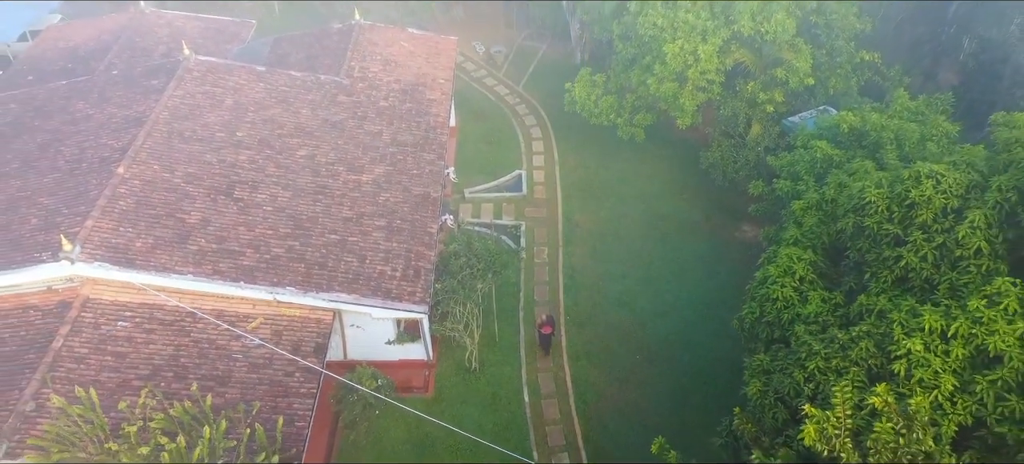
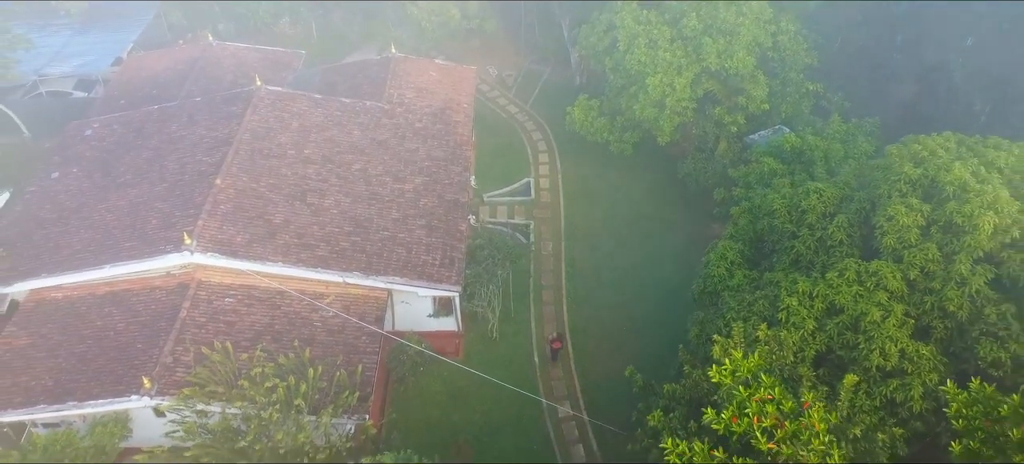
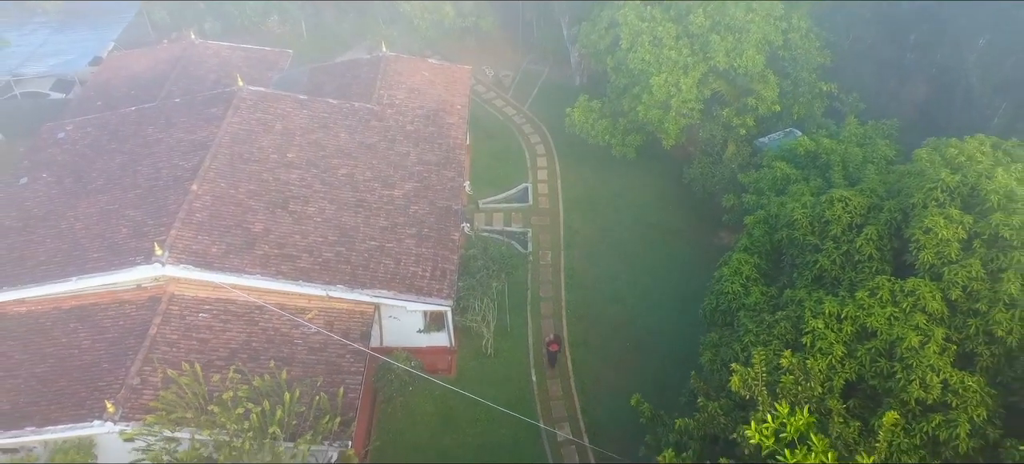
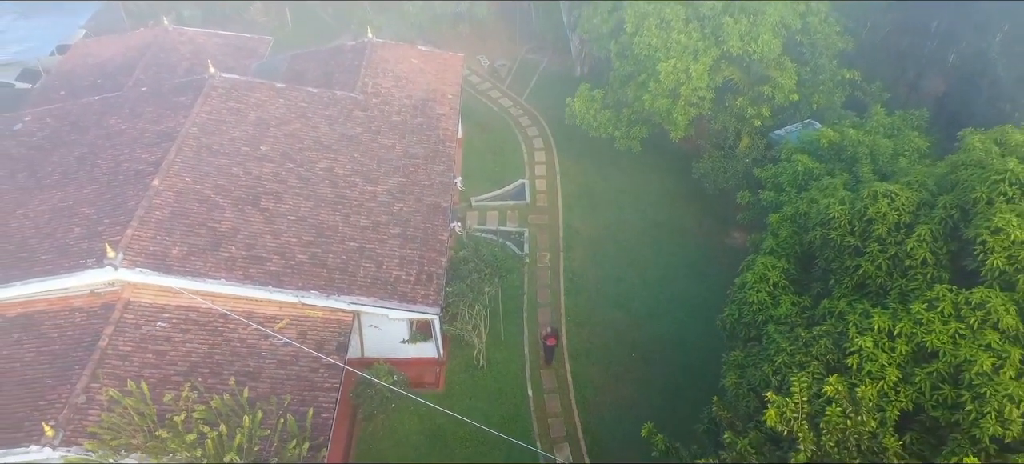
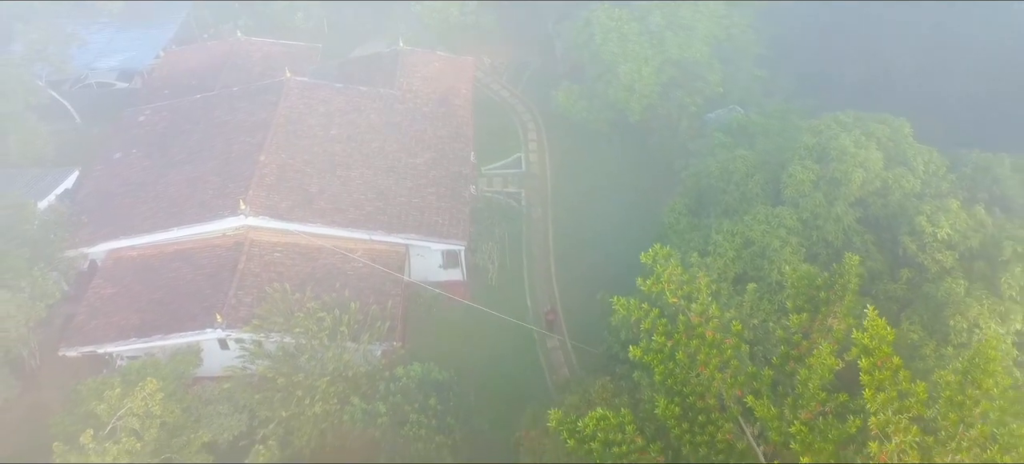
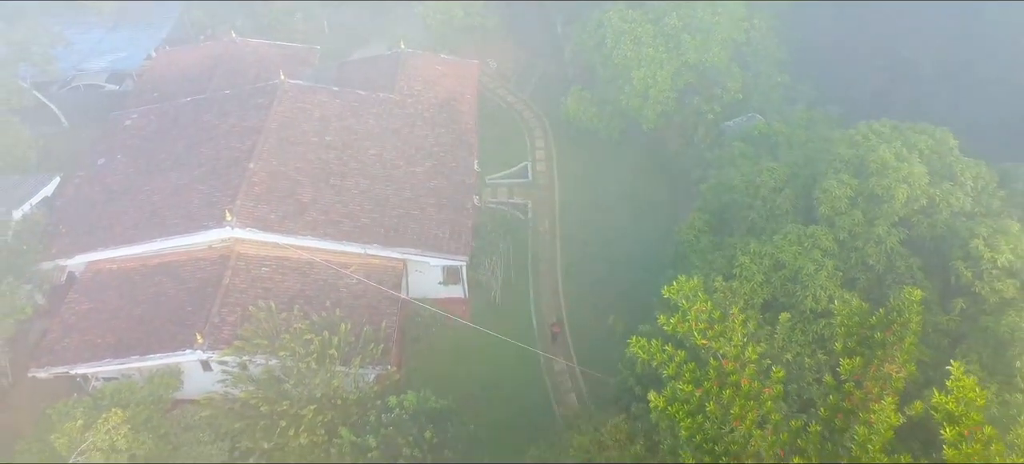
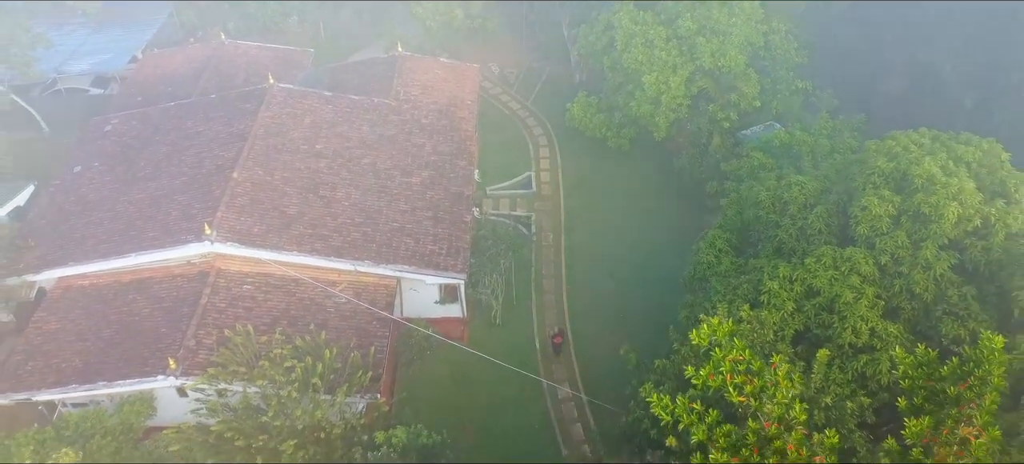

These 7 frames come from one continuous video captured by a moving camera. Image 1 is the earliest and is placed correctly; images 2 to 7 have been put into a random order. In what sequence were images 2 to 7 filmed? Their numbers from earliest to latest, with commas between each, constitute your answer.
4, 3, 2, 7, 6, 5
